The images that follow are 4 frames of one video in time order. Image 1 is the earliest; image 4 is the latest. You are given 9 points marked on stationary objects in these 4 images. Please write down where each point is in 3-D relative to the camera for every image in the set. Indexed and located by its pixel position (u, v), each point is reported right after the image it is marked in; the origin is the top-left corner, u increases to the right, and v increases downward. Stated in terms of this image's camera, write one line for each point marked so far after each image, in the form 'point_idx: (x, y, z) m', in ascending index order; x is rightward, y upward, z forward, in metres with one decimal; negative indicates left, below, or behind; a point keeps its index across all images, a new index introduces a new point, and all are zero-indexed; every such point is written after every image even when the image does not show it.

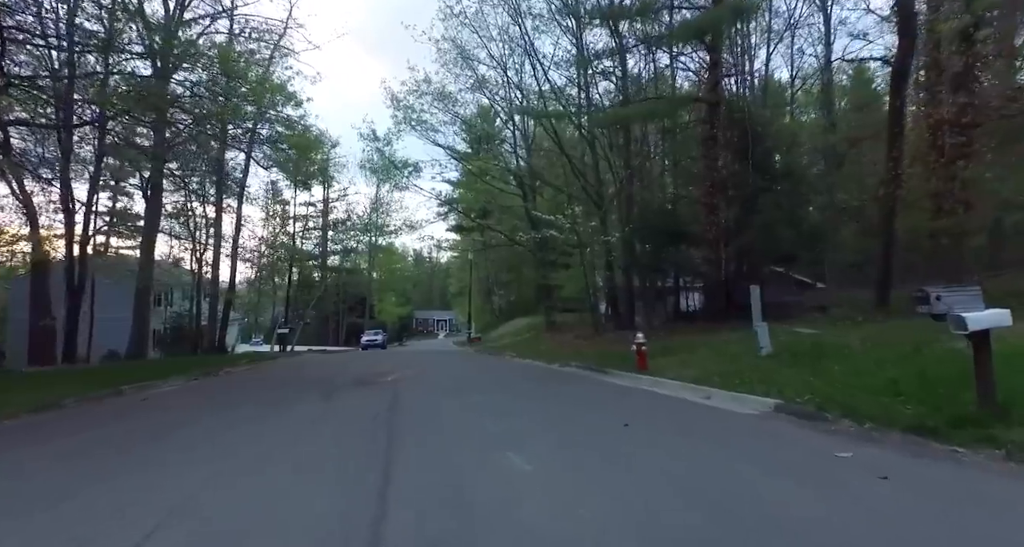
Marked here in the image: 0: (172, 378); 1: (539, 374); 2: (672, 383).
0: (-8.4, -2.6, +15.2) m
1: (+0.7, -2.6, +16.1) m
2: (+3.0, -2.1, +11.7) m
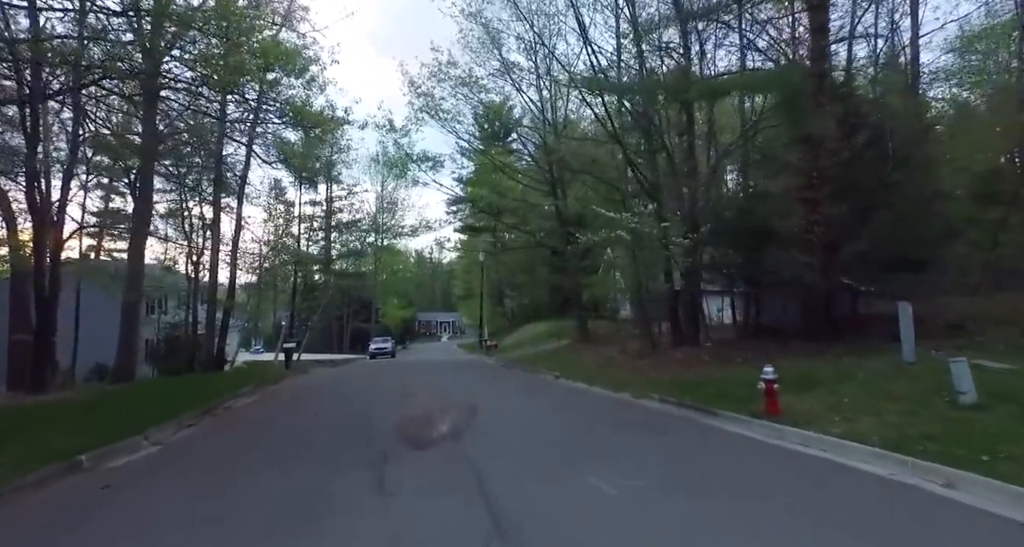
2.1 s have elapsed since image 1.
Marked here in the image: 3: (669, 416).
0: (-6.8, -2.9, +11.8) m
1: (+2.3, -2.9, +12.7) m
2: (+4.6, -2.4, +8.3) m
3: (+3.2, -2.9, +12.6) m
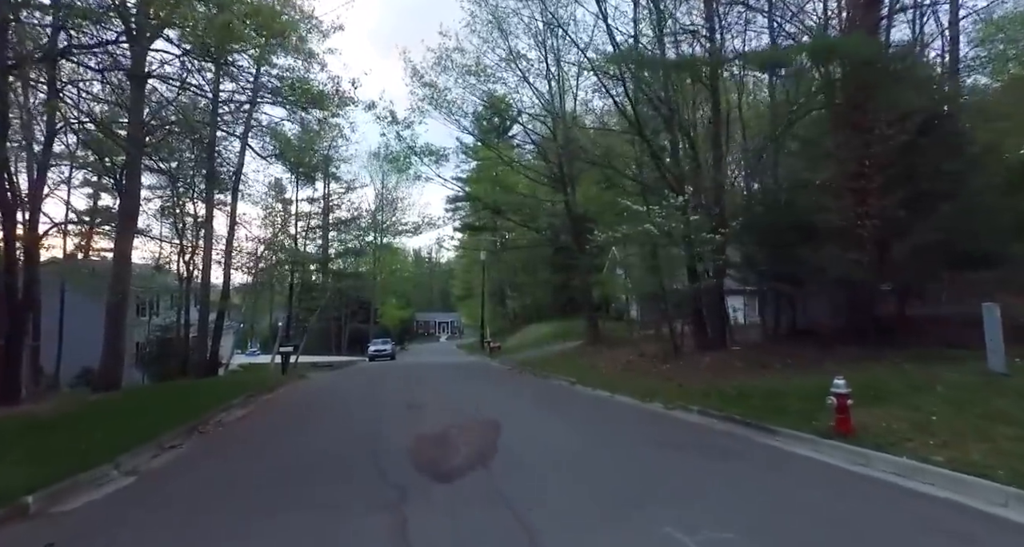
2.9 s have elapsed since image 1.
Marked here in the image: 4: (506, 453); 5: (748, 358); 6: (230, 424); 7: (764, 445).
0: (-6.3, -2.9, +10.2) m
1: (+2.8, -2.9, +11.1) m
2: (+5.1, -2.3, +6.8) m
3: (+3.7, -2.8, +11.1) m
4: (-0.1, -2.7, +9.7) m
5: (+6.7, -2.4, +17.8) m
6: (-6.7, -3.6, +14.7) m
7: (+4.1, -2.8, +10.1) m
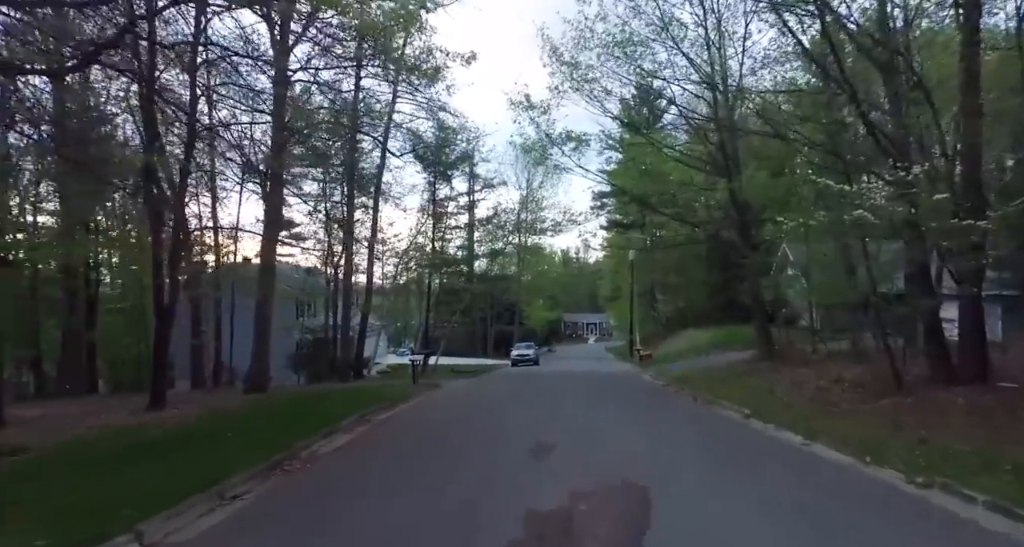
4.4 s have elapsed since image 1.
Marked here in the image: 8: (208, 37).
0: (-4.4, -3.0, +8.1) m
1: (+4.6, -3.0, +6.9) m
2: (+5.9, -2.4, +2.2) m
3: (+5.5, -2.9, +6.6) m
4: (+1.5, -2.8, +6.2) m
5: (+10.0, -2.5, +12.4) m
6: (-3.8, -3.7, +12.7) m
7: (+5.7, -2.9, +5.6) m
8: (-7.4, +5.8, +15.3) m
